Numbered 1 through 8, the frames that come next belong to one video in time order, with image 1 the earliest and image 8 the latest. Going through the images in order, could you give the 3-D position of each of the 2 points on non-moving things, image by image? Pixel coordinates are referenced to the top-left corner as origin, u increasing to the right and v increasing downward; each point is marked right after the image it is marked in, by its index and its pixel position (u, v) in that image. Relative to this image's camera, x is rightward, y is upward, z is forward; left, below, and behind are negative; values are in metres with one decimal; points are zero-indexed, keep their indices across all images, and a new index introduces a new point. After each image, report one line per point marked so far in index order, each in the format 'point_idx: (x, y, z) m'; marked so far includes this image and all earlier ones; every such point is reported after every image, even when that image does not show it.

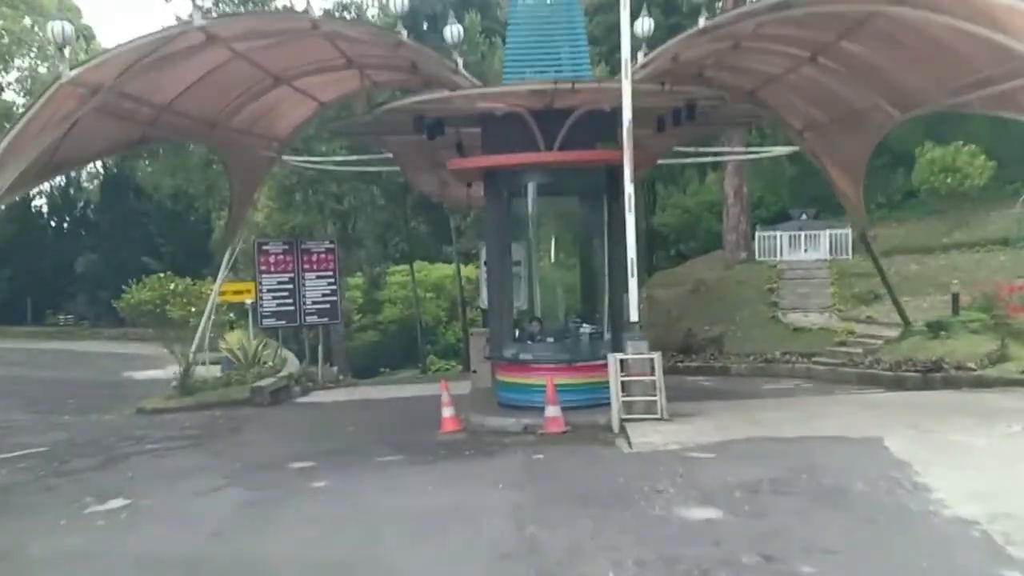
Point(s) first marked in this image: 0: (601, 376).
0: (+1.7, -1.7, +15.5) m
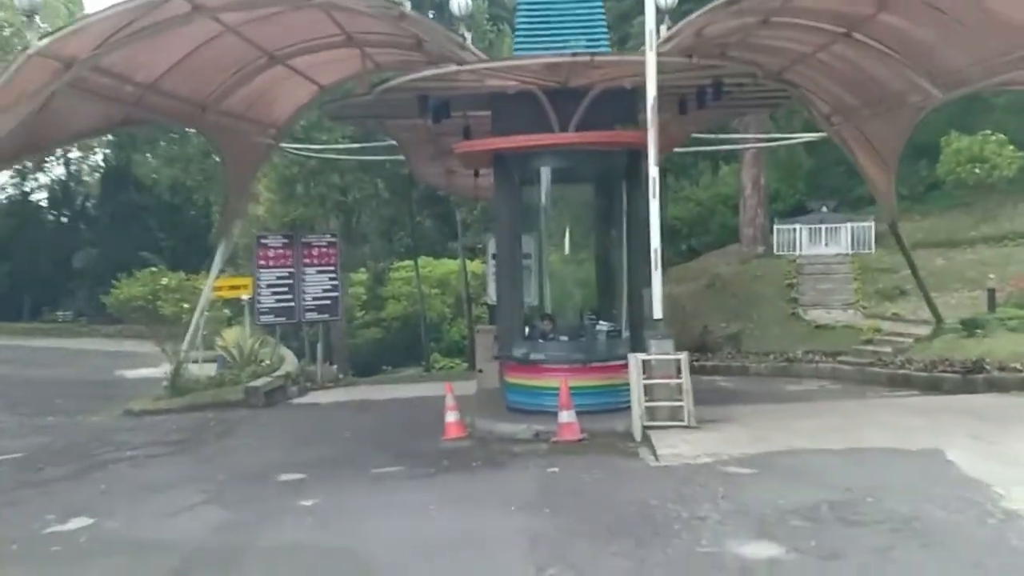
0: (+1.9, -1.6, +14.4) m
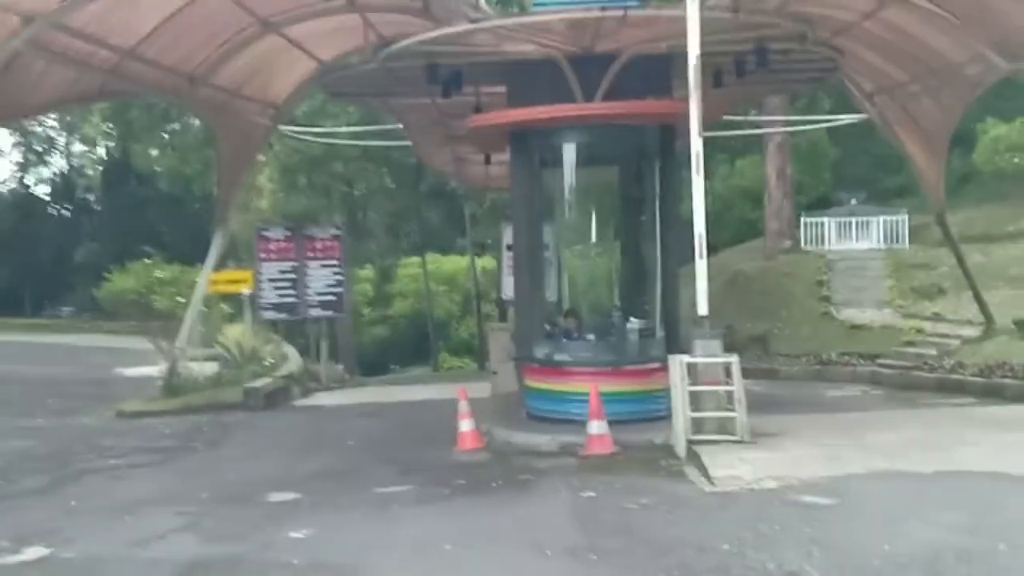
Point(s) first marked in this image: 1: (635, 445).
0: (+2.2, -1.5, +12.7) m
1: (+1.8, -2.2, +11.4) m
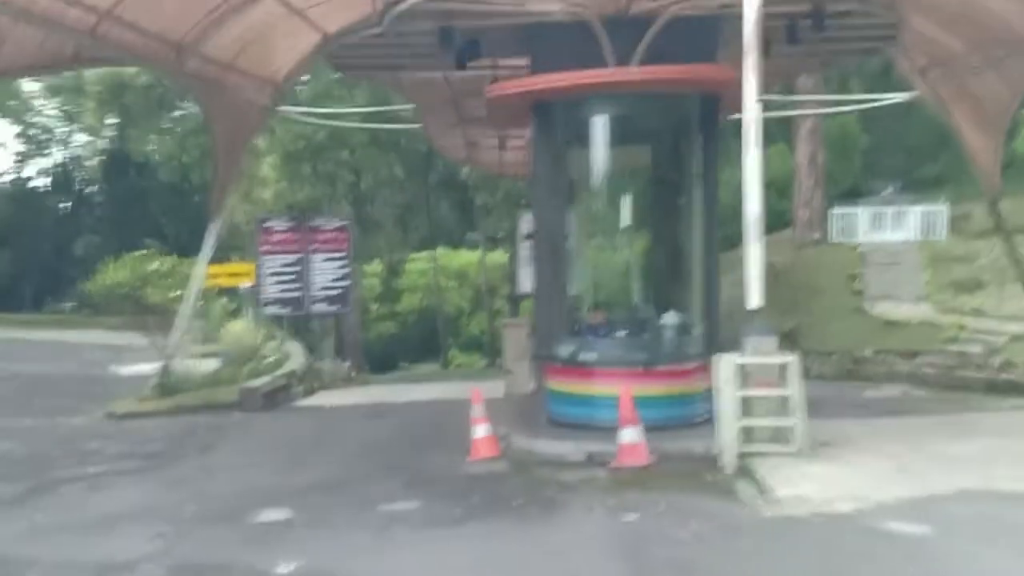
0: (+2.5, -1.4, +11.4) m
1: (+2.0, -2.1, +10.1) m
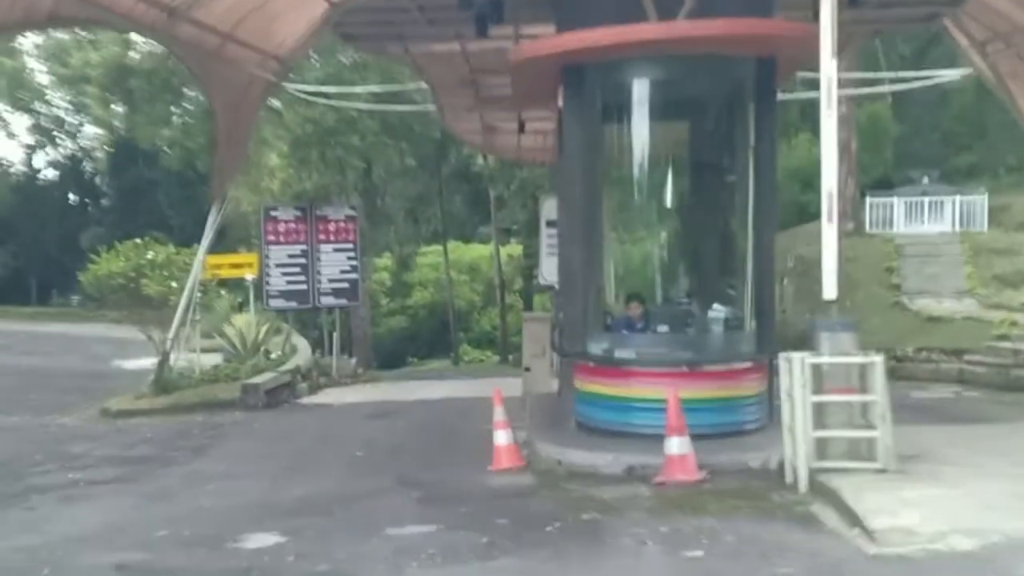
0: (+2.8, -1.2, +10.1) m
1: (+2.3, -2.0, +8.8) m
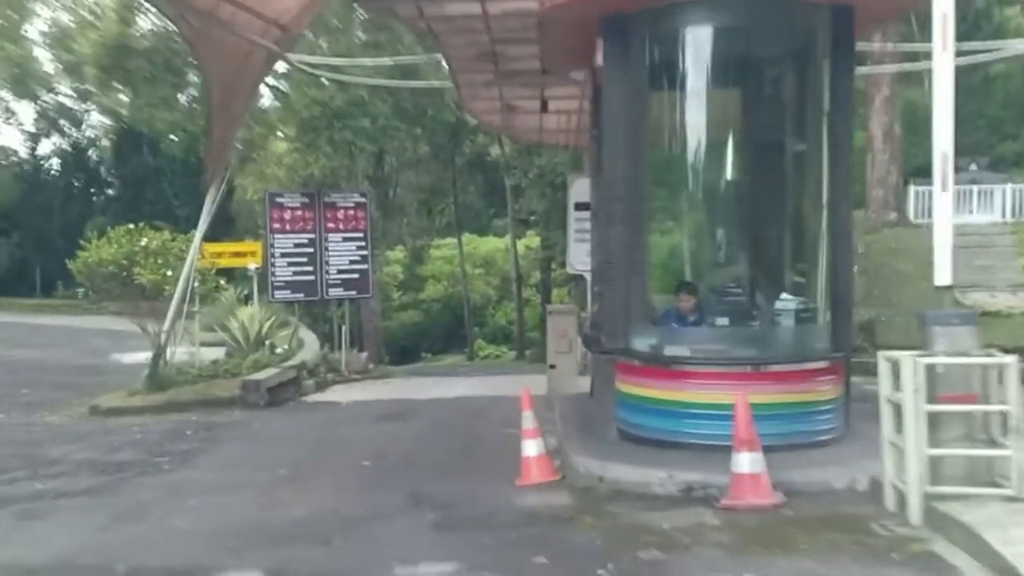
0: (+3.2, -1.1, +8.5) m
1: (+2.7, -1.8, +7.3) m
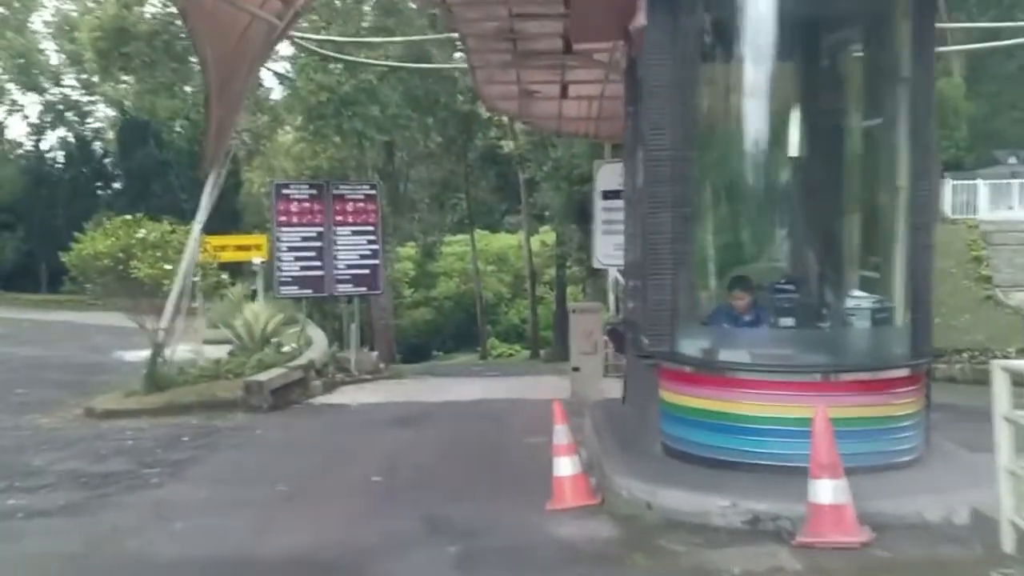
0: (+3.5, -1.0, +7.4) m
1: (+2.9, -1.8, +6.1) m
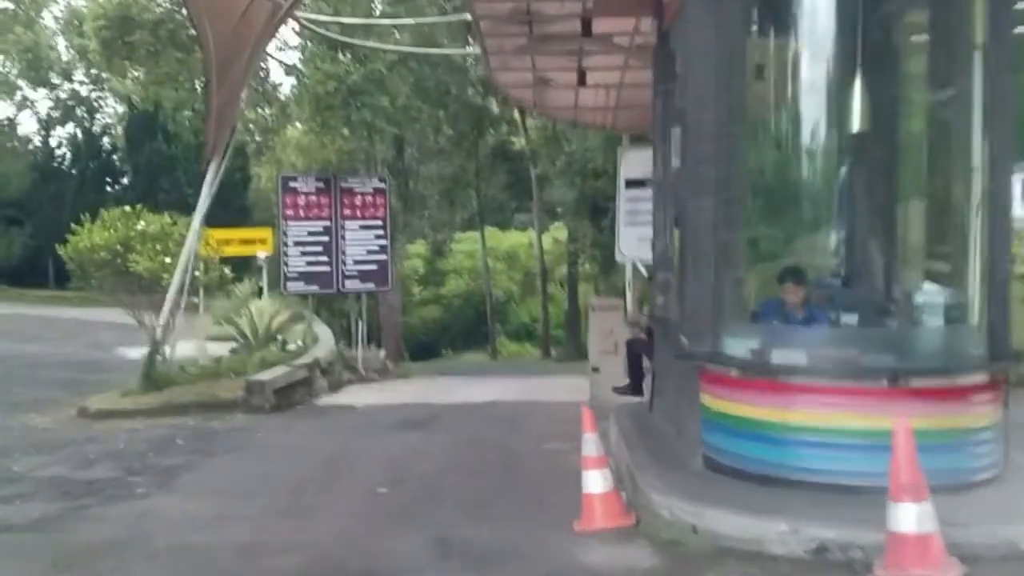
0: (+3.7, -1.0, +6.5) m
1: (+3.1, -1.8, +5.3) m
